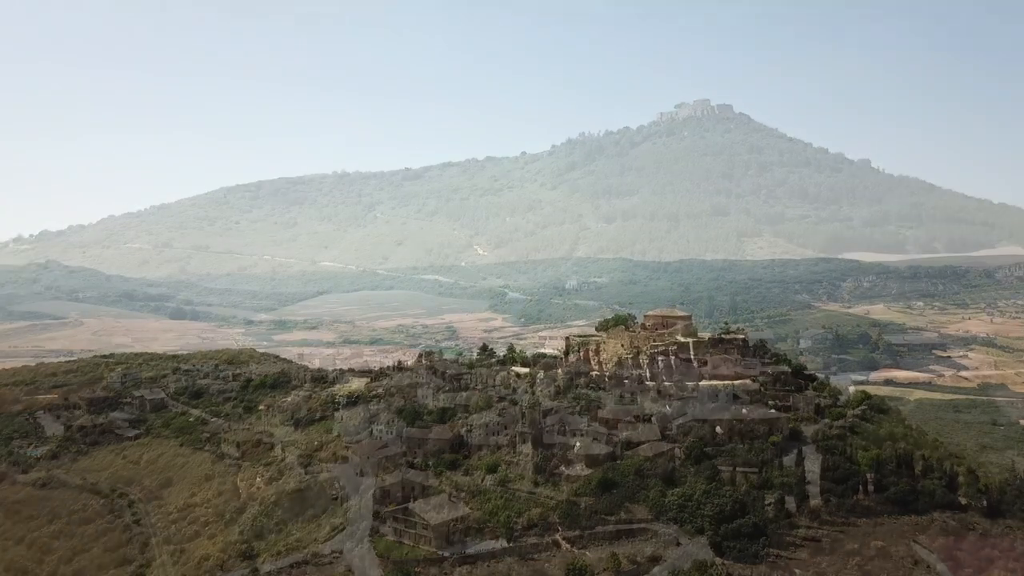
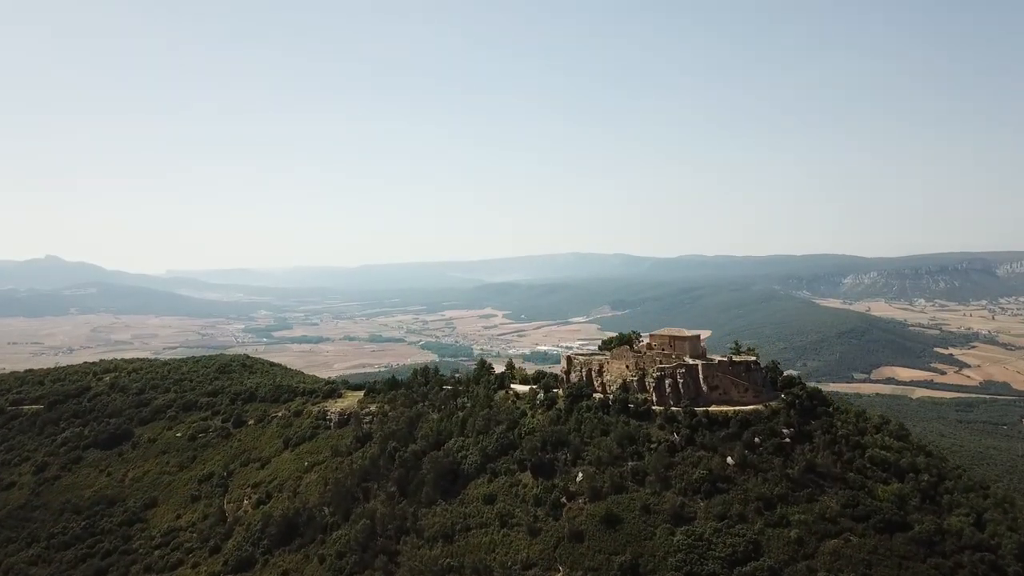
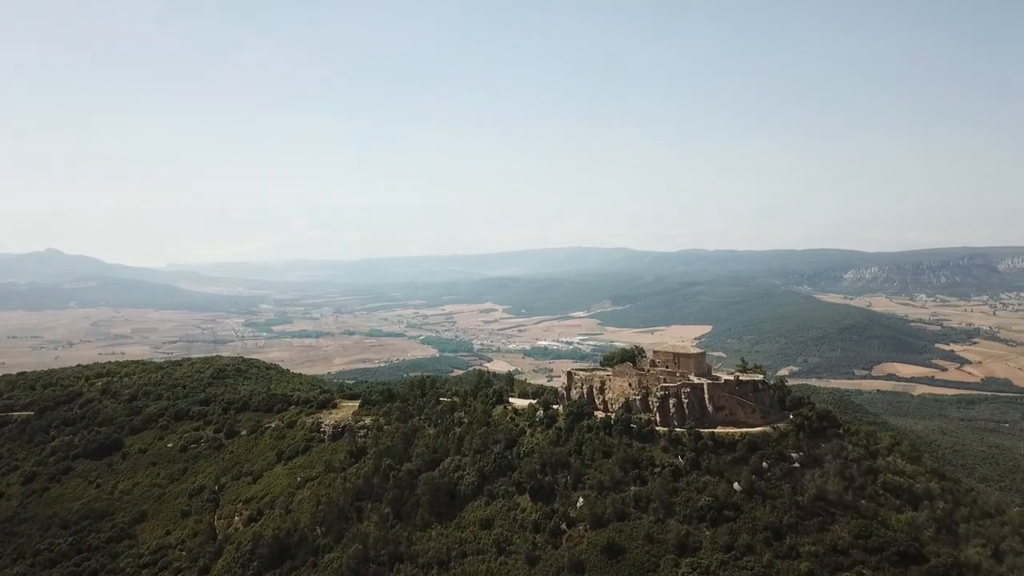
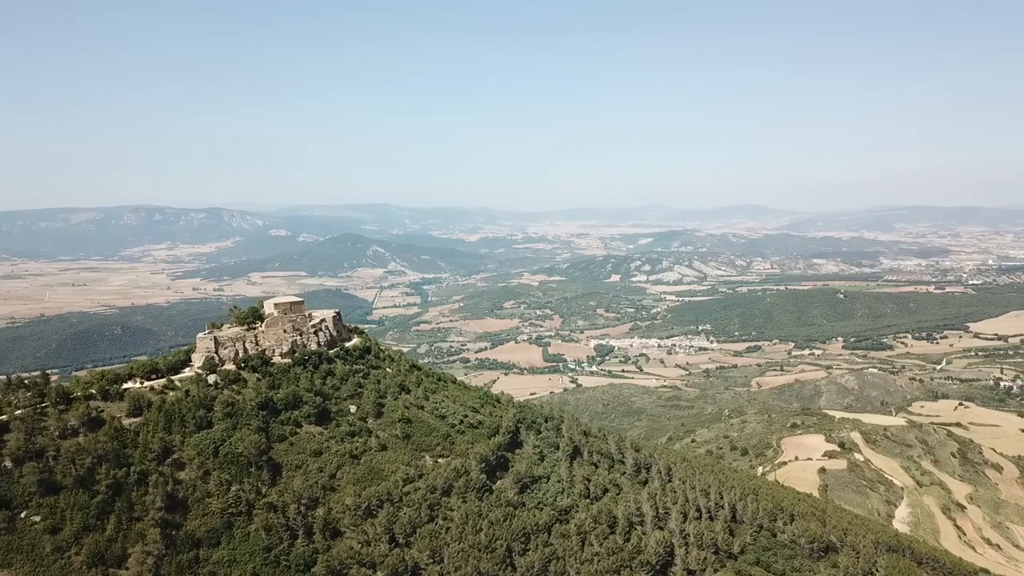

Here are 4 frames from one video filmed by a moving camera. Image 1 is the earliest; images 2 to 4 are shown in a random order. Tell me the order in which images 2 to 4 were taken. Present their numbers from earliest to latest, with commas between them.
2, 3, 4
